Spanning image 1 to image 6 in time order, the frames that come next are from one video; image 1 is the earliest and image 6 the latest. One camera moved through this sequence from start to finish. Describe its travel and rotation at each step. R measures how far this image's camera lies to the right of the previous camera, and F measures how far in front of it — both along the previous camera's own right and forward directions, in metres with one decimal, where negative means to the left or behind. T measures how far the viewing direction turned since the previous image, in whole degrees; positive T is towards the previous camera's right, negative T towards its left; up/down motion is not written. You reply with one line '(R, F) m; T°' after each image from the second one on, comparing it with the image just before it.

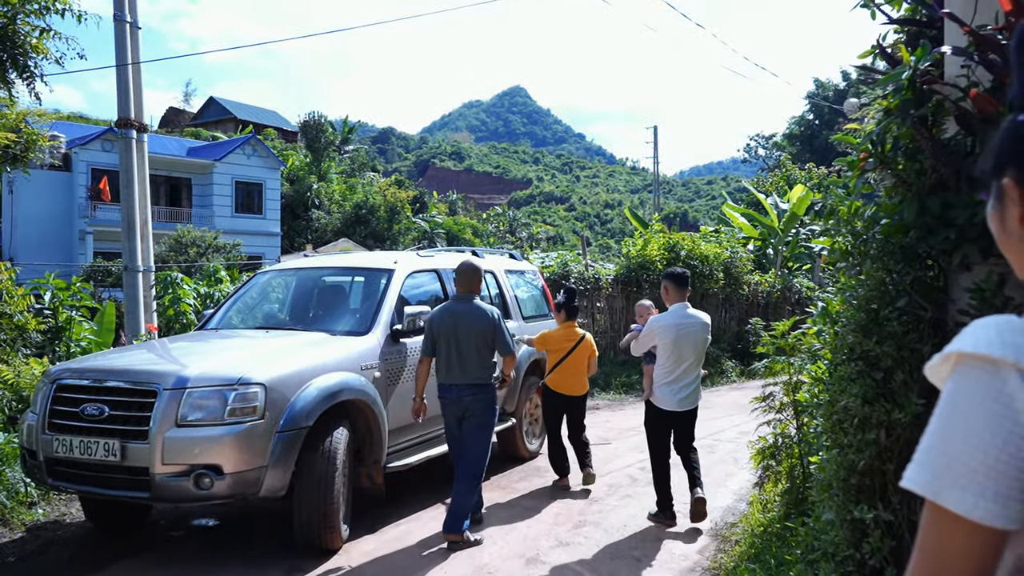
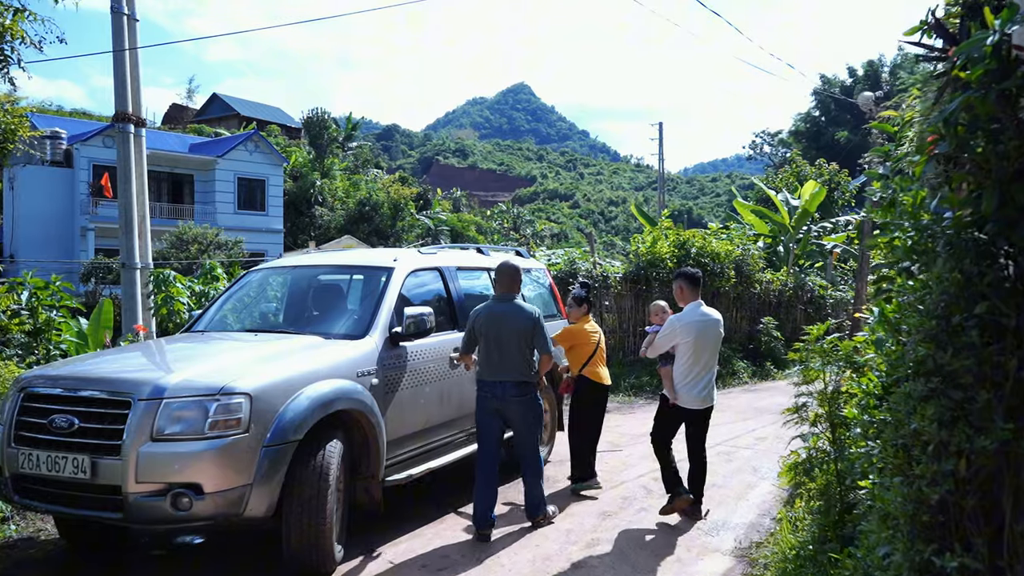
(0.0, +0.4) m; 0°
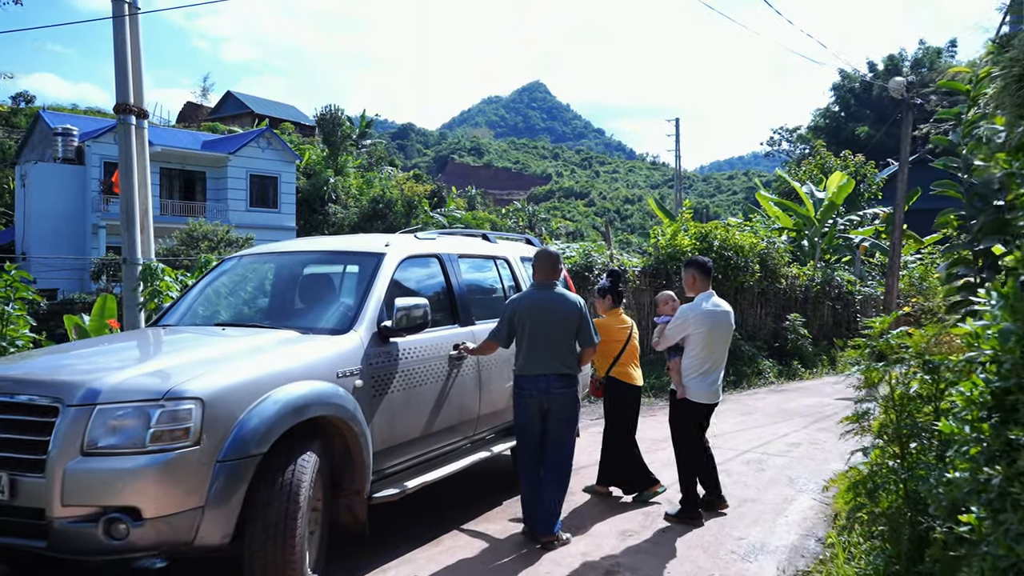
(+0.1, +0.6) m; -1°
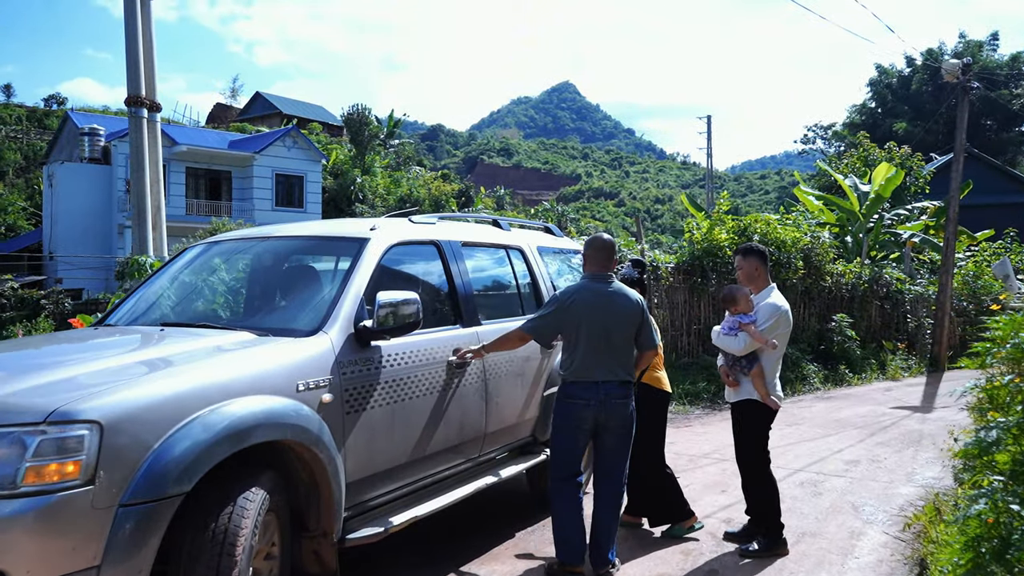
(+0.1, +0.8) m; -2°
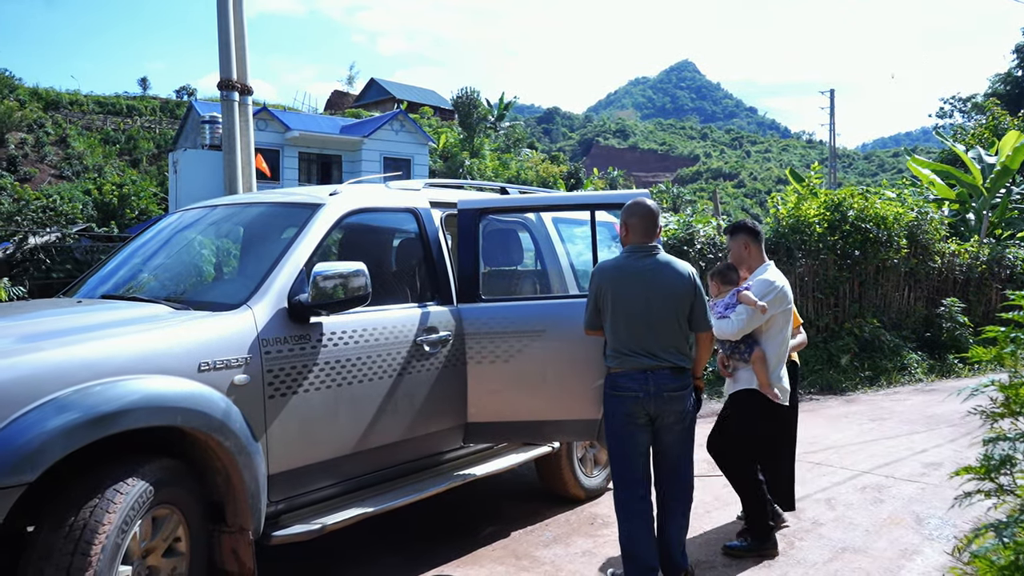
(+0.7, +0.5) m; -9°
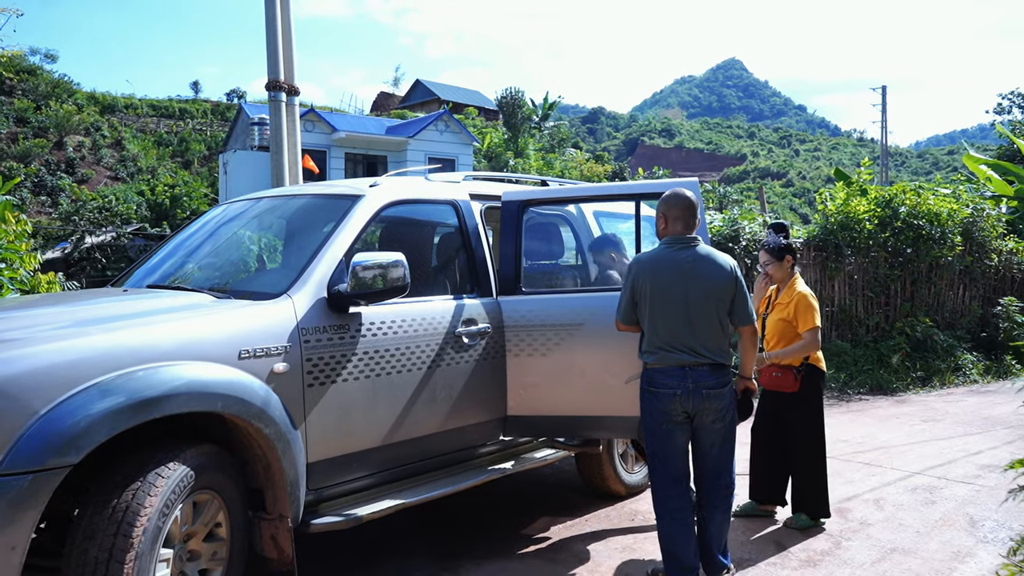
(0.0, 0.0) m; -3°
